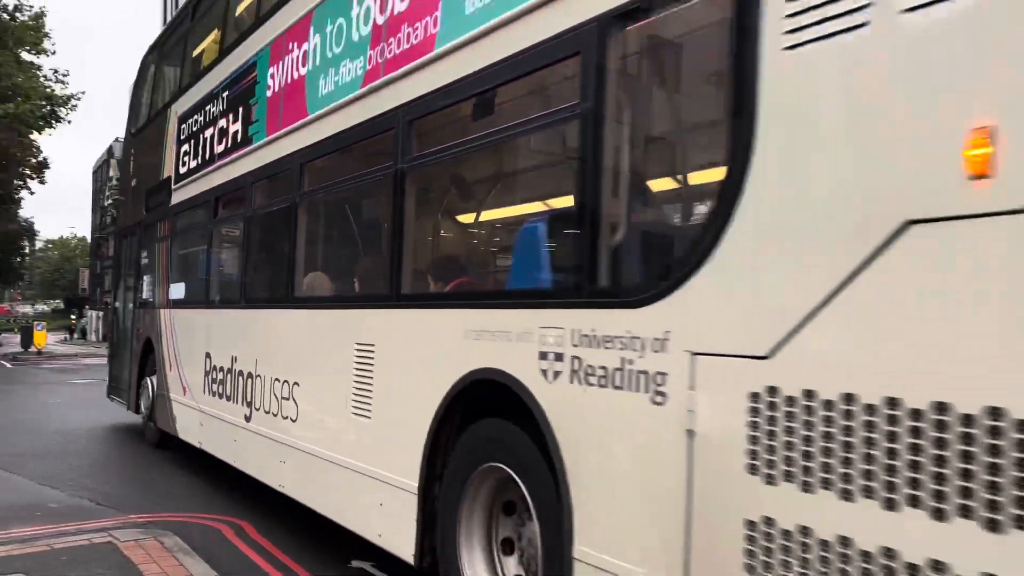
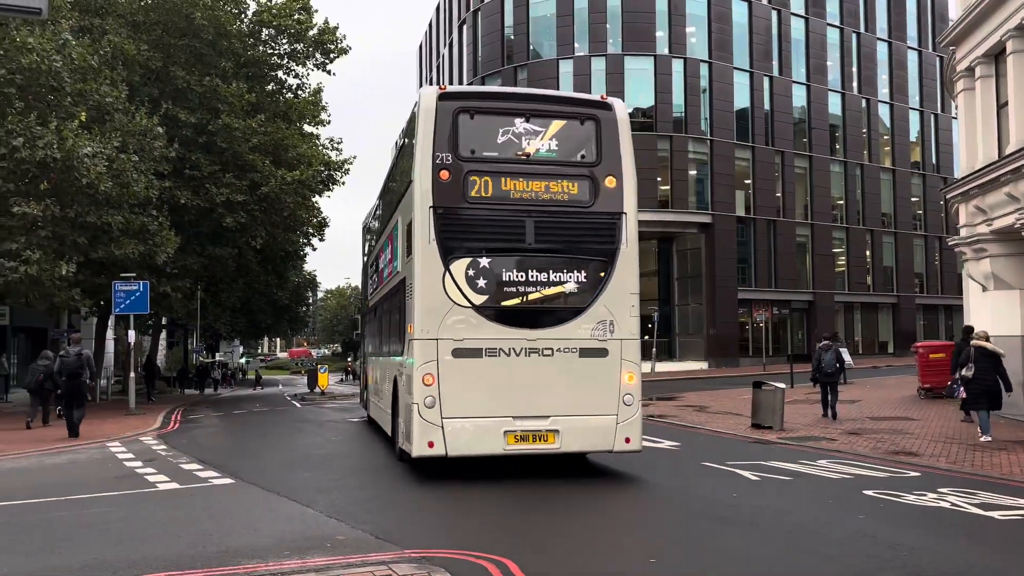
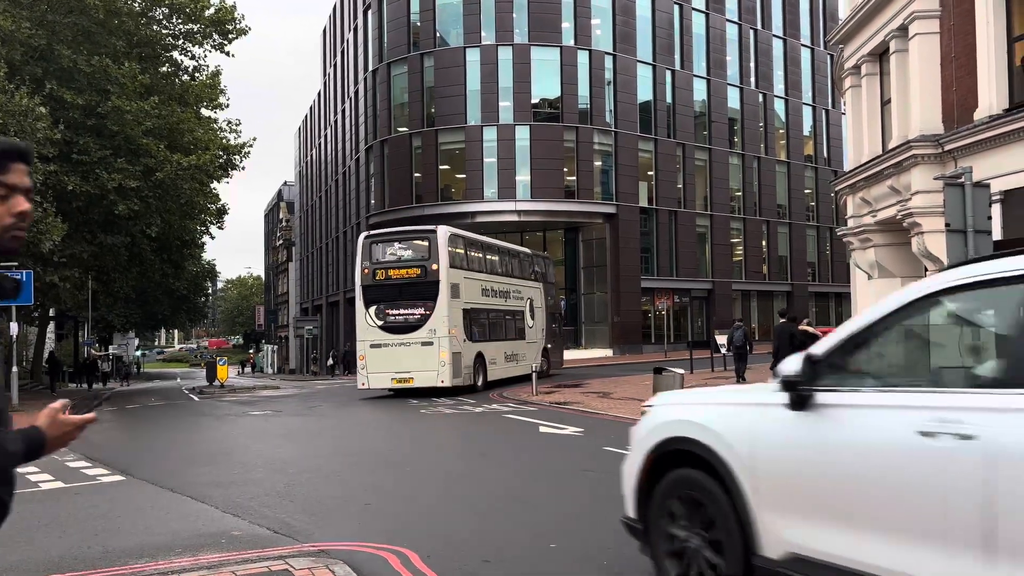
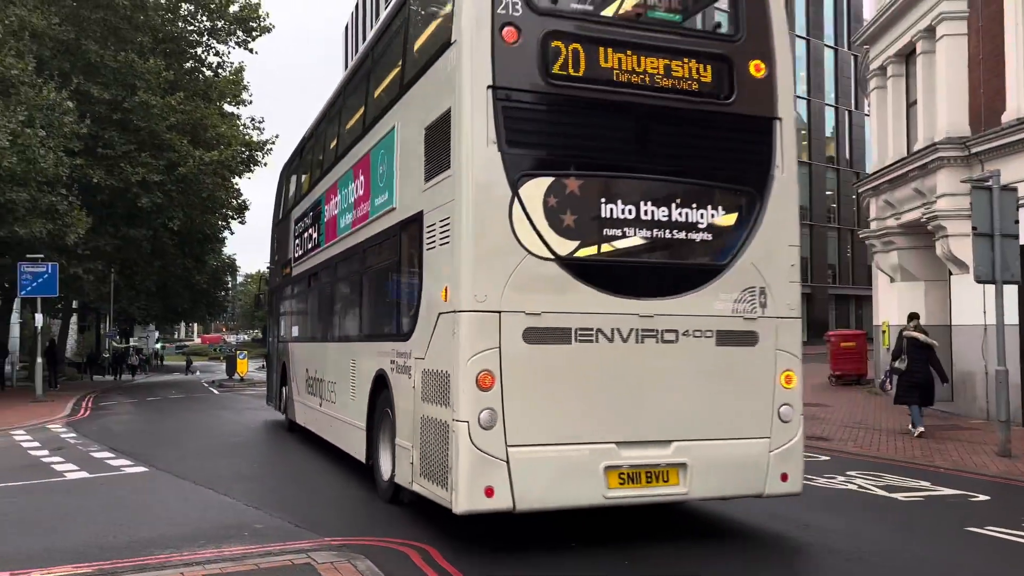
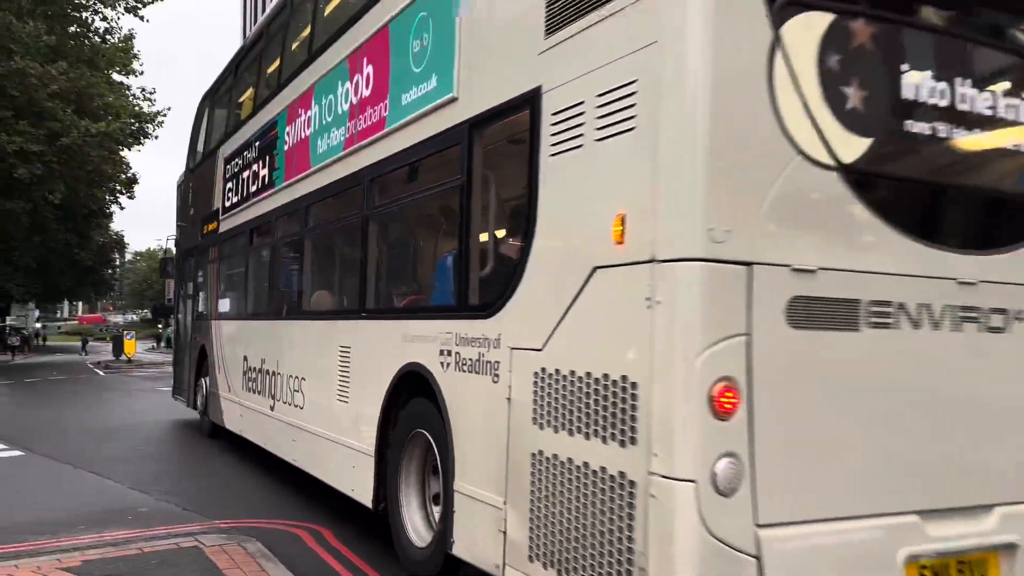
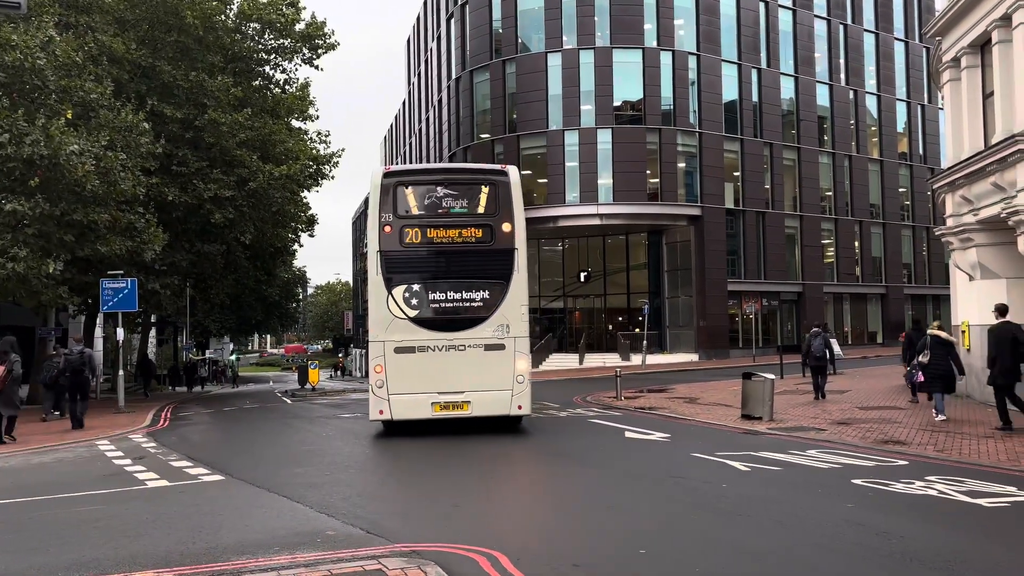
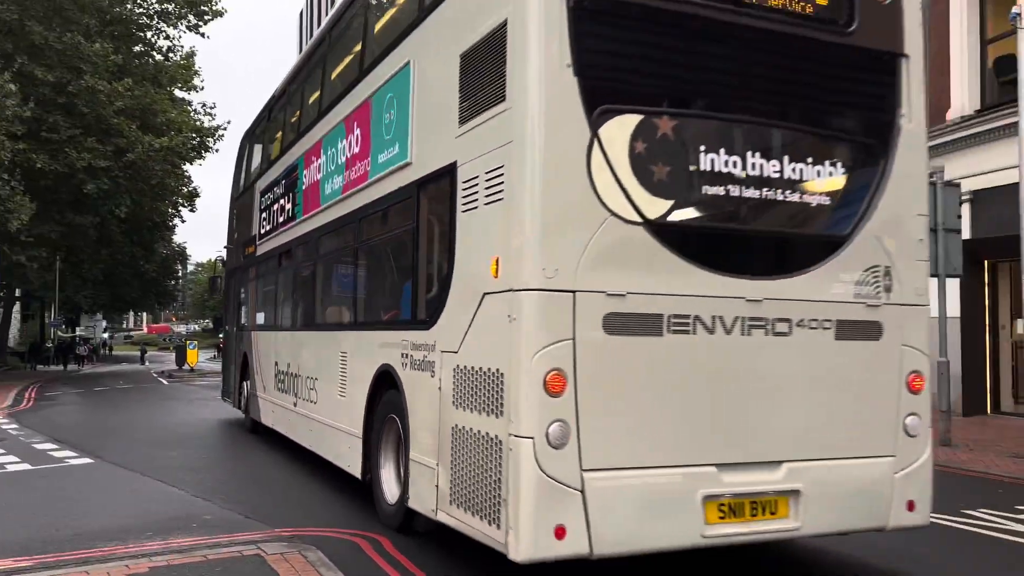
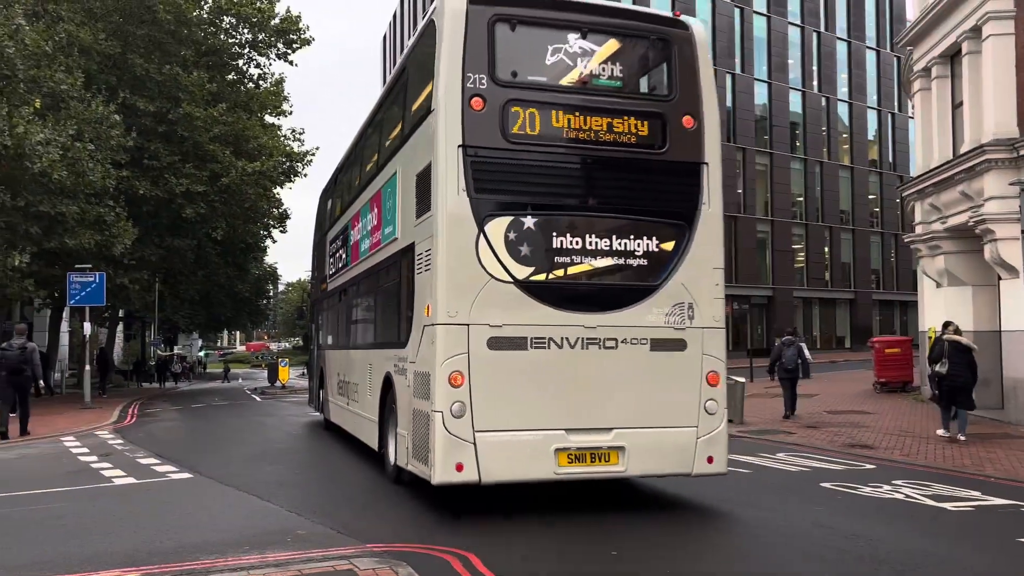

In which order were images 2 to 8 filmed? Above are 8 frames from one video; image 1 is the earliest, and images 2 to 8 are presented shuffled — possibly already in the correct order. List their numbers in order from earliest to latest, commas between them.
5, 7, 4, 8, 2, 6, 3
